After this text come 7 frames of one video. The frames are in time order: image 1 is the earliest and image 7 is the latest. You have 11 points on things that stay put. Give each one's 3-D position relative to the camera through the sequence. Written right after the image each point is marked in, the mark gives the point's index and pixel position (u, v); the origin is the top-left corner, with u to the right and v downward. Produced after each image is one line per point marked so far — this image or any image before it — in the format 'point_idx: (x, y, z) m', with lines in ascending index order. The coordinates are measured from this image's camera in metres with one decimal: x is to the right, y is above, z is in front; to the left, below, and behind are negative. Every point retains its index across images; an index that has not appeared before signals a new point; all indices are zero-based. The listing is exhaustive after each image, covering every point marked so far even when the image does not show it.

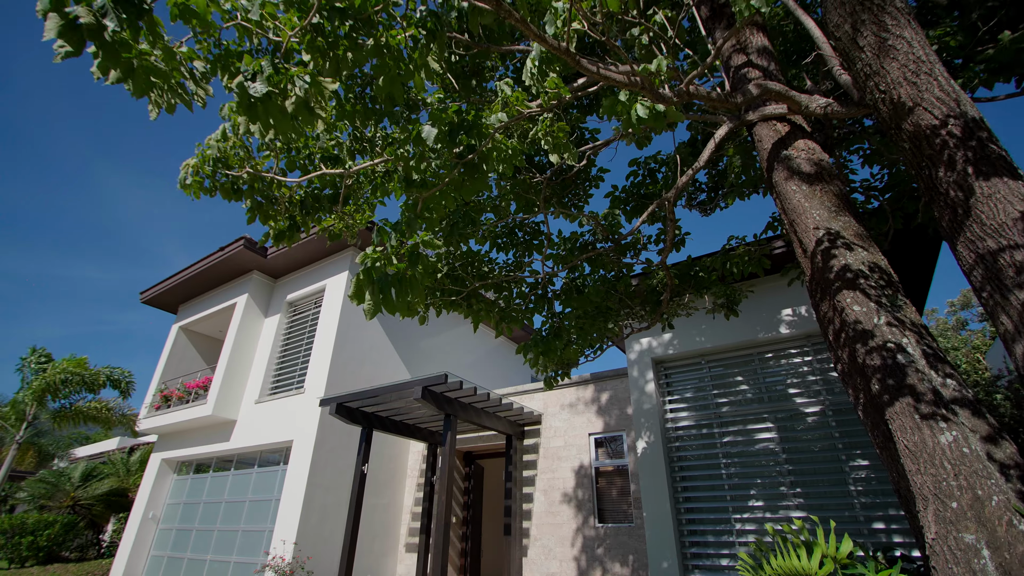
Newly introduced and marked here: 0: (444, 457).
0: (-0.9, -2.3, +6.5) m
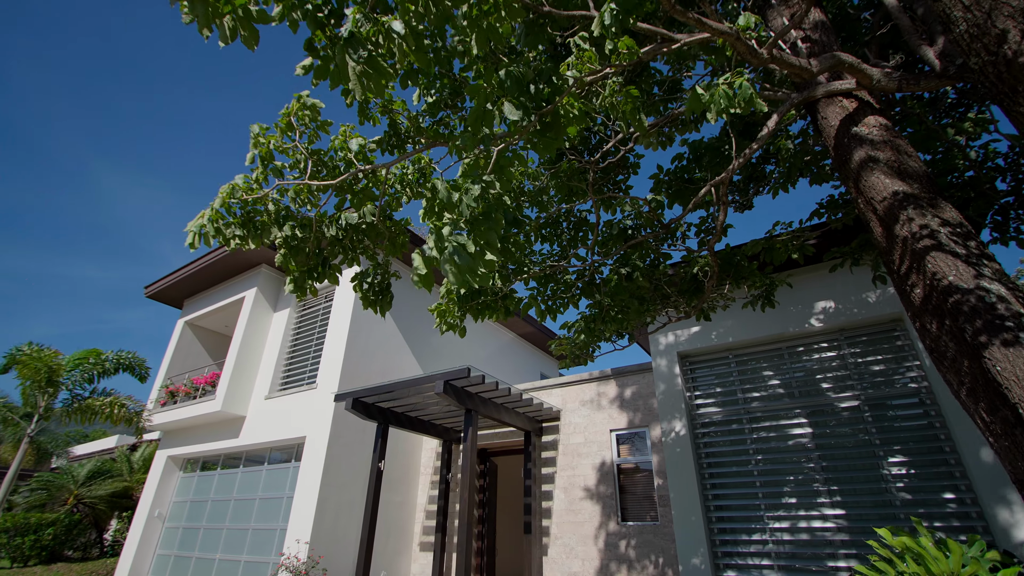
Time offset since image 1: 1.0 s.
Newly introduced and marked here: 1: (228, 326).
0: (-0.6, -2.2, +6.3) m
1: (-7.2, -0.9, +11.8) m
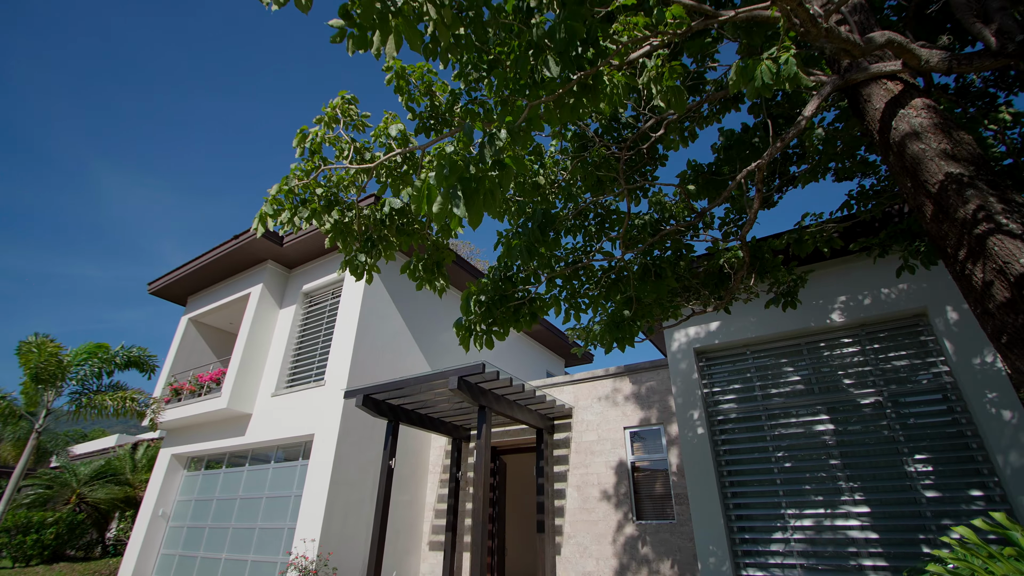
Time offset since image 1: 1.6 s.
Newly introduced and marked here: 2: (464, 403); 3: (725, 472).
0: (-0.4, -2.1, +6.2) m
1: (-7.0, -0.9, +11.7) m
2: (-0.7, -1.8, +7.3) m
3: (+2.7, -2.3, +5.8) m
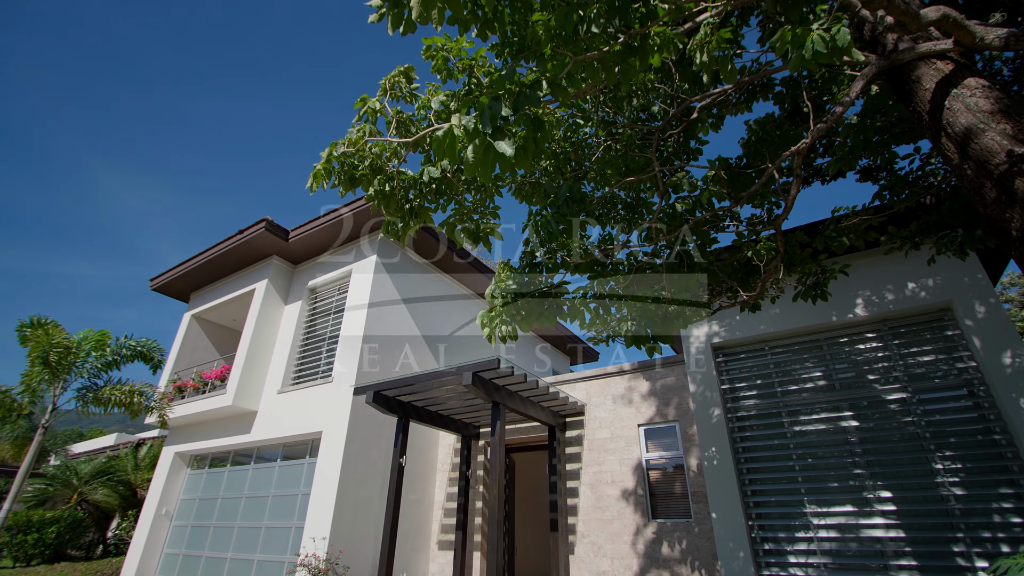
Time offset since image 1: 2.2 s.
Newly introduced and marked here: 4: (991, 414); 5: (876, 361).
0: (-0.2, -2.1, +6.1) m
1: (-6.8, -0.8, +11.5) m
2: (-0.6, -1.7, +7.2) m
3: (+2.8, -2.2, +5.7) m
4: (+4.9, -1.3, +4.8) m
5: (+4.3, -0.9, +5.5) m
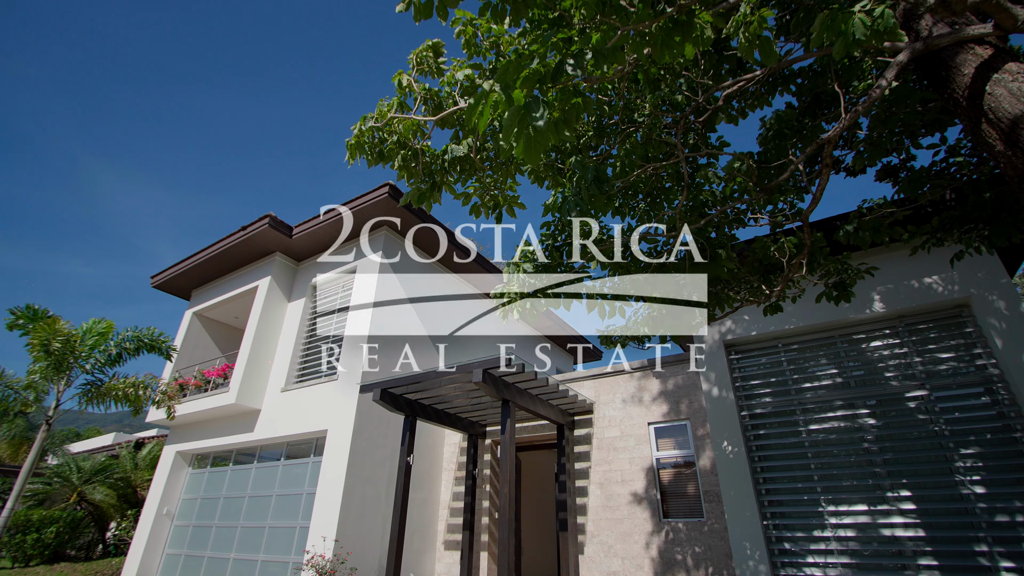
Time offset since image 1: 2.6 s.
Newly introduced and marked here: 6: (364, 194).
0: (-0.1, -2.0, +6.0) m
1: (-6.7, -0.7, +11.4) m
2: (-0.4, -1.7, +7.1) m
3: (+3.0, -2.2, +5.6) m
4: (+5.0, -1.2, +4.7) m
5: (+4.4, -0.8, +5.4) m
6: (-2.7, +1.8, +8.7) m
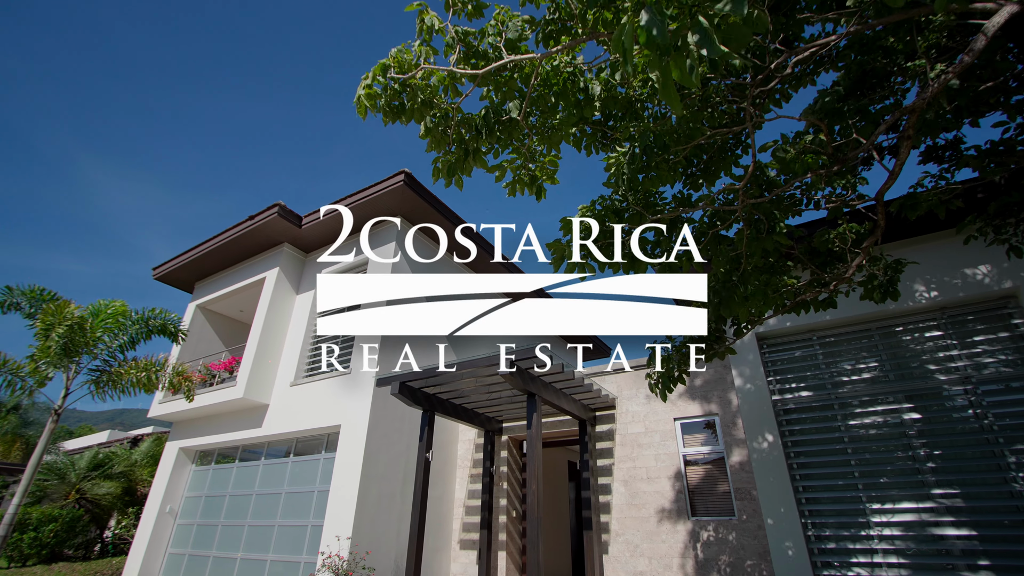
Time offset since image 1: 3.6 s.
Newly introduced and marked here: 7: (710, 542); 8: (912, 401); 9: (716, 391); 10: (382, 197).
0: (+0.2, -1.9, +5.8) m
1: (-6.4, -0.5, +11.1) m
2: (-0.1, -1.5, +6.8) m
3: (+3.3, -2.1, +5.4) m
4: (+5.4, -1.1, +4.5) m
5: (+4.8, -0.7, +5.3) m
6: (-2.4, +1.9, +8.4) m
7: (+2.5, -3.2, +5.8) m
8: (+4.4, -1.2, +5.2) m
9: (+2.8, -1.4, +6.5) m
10: (-2.3, +1.6, +8.4) m
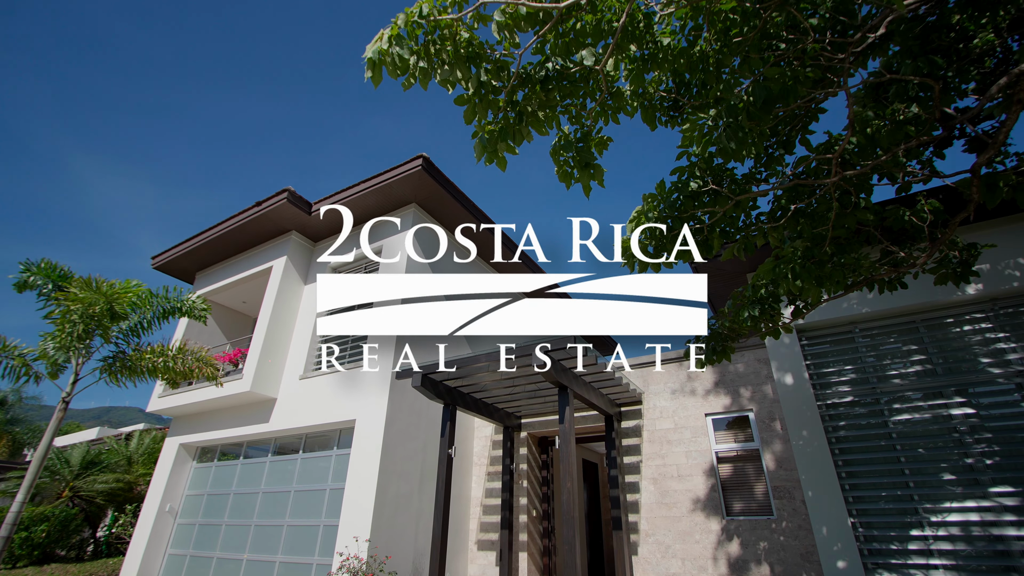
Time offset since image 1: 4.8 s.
0: (+0.6, -1.7, +5.5) m
1: (-6.1, -0.3, +10.7) m
2: (+0.2, -1.4, +6.5) m
3: (+3.7, -1.9, +5.2) m
4: (+5.8, -1.0, +4.4) m
5: (+5.1, -0.6, +5.1) m
6: (-2.1, +2.1, +8.1) m
7: (+2.8, -3.0, +5.6) m
8: (+4.8, -1.1, +5.0) m
9: (+3.1, -1.3, +6.3) m
10: (-2.0, +1.8, +8.1) m
